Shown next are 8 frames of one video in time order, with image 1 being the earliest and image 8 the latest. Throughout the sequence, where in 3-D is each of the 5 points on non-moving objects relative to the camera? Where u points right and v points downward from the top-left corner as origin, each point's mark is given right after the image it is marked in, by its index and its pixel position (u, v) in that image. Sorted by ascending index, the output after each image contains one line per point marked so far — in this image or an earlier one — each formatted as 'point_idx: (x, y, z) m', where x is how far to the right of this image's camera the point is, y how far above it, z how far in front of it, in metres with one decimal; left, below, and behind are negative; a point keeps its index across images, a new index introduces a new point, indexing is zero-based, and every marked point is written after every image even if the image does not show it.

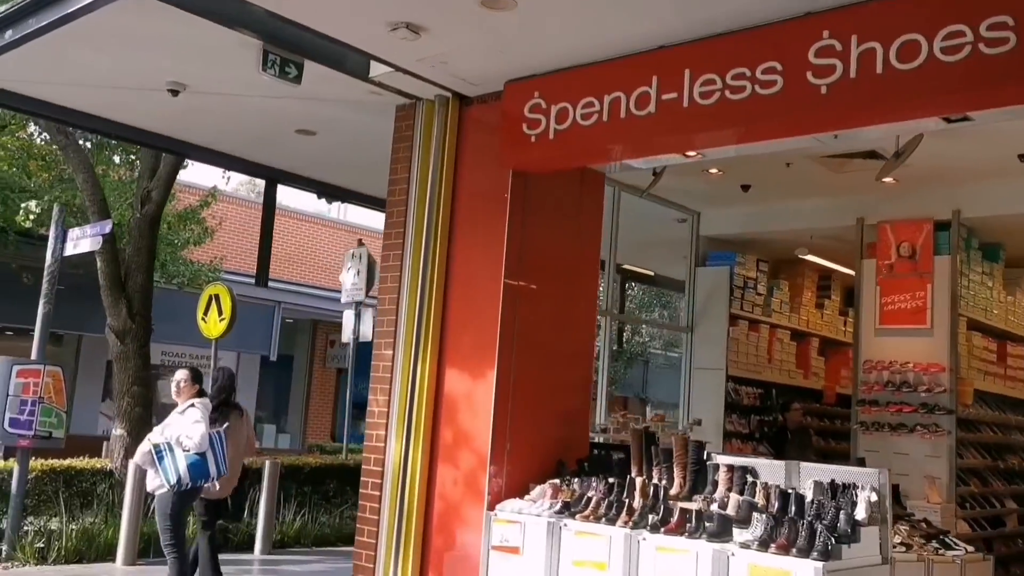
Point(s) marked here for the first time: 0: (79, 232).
0: (-4.1, +0.5, +9.0) m
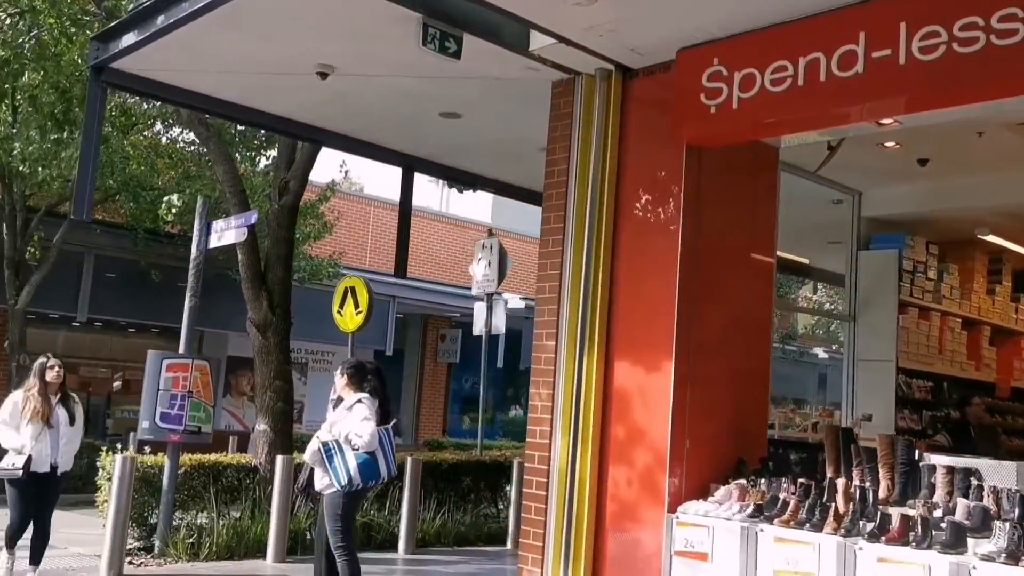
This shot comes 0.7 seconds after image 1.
0: (-2.7, +0.6, +8.9) m
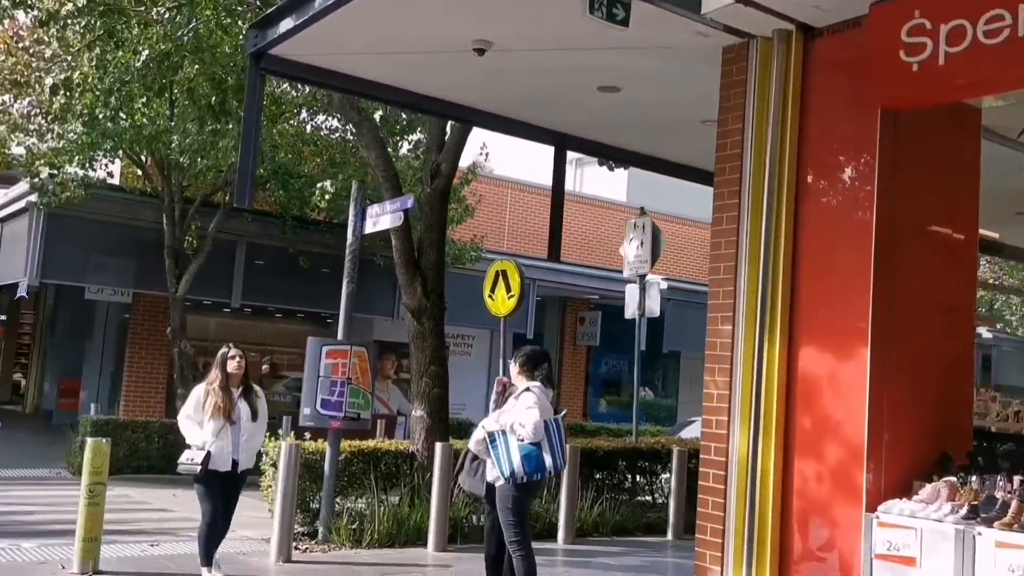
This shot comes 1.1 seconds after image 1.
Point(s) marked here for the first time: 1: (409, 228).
0: (-1.2, +0.7, +8.8) m
1: (-1.0, +0.6, +9.6) m
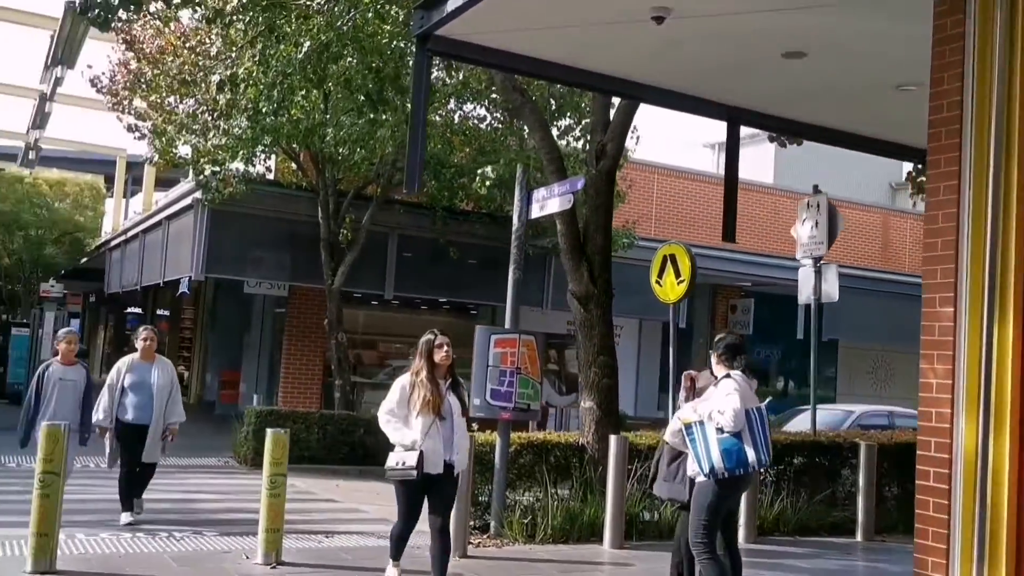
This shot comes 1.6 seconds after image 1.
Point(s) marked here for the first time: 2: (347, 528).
0: (+0.3, +0.8, +8.5) m
1: (+0.6, +0.7, +9.2) m
2: (-1.5, -2.2, +8.9) m
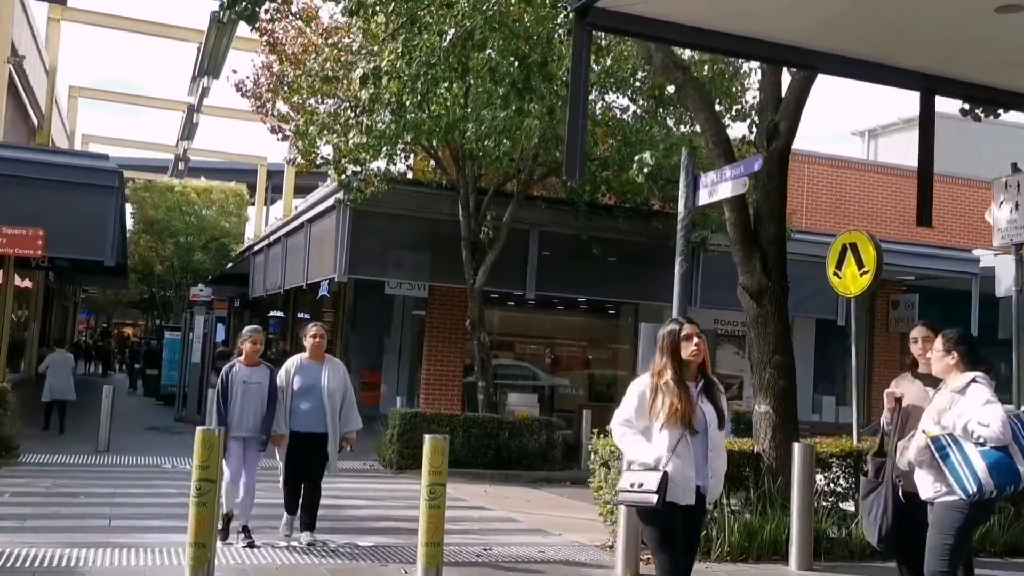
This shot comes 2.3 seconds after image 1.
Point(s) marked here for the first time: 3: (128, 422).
0: (+1.6, +0.9, +7.7) m
1: (+2.0, +0.8, +8.4) m
2: (-0.1, -2.2, +8.4) m
3: (-7.5, -2.6, +18.7) m
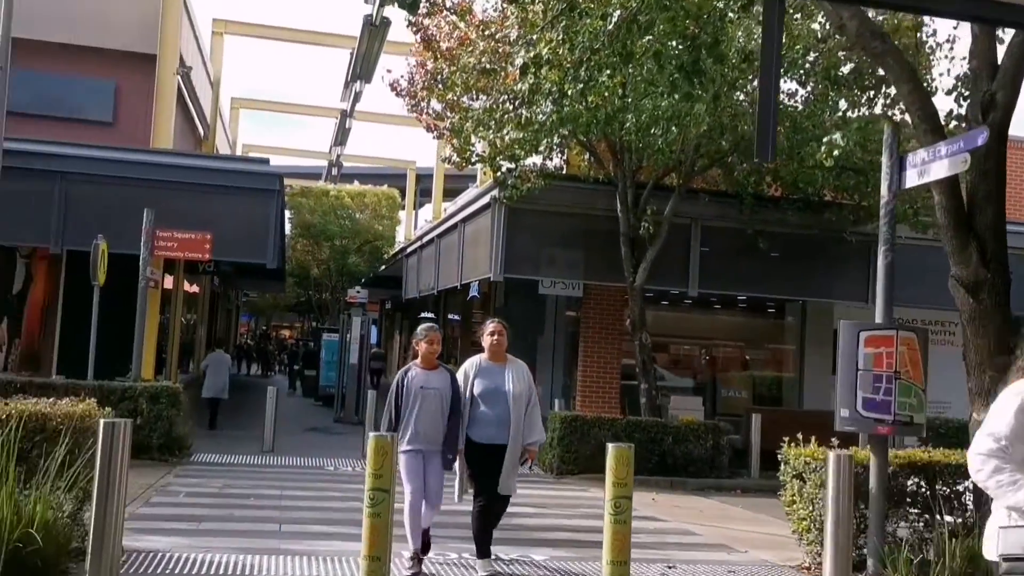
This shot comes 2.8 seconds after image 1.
0: (+3.0, +1.0, +6.9) m
1: (+3.5, +0.8, +7.5) m
2: (+1.4, -2.2, +7.7) m
3: (-4.4, -2.7, +19.1) m
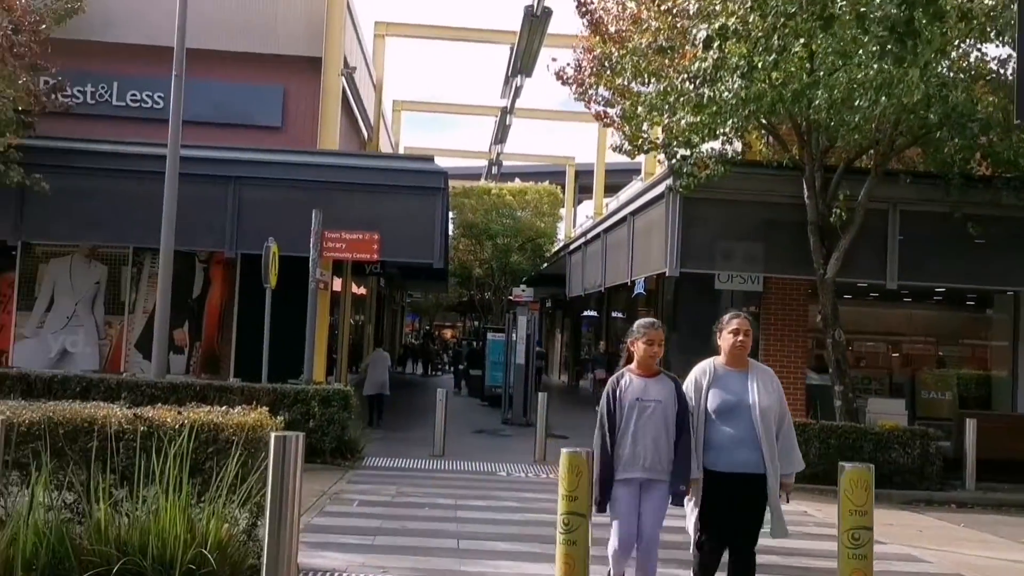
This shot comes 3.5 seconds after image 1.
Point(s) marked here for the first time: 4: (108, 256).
0: (+4.2, +1.1, +5.5) m
1: (+4.8, +0.9, +6.1) m
2: (+2.8, -2.1, +6.7) m
3: (-1.0, -2.7, +18.8) m
4: (-7.3, +0.6, +17.2) m
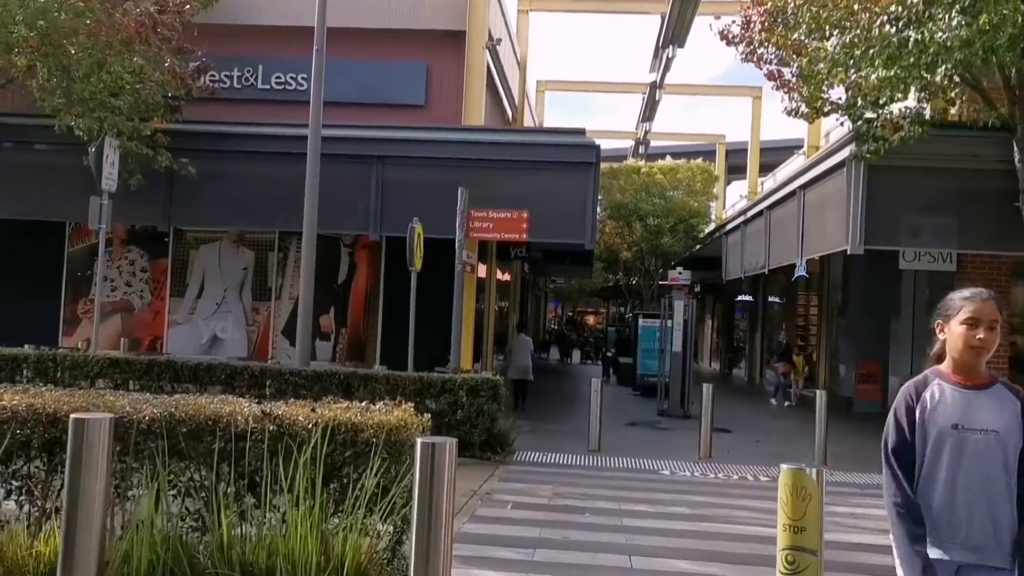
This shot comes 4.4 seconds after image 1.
0: (+5.1, +1.2, +3.8) m
1: (+5.7, +1.1, +4.2) m
2: (+3.9, -1.9, +5.1) m
3: (+1.9, -2.4, +17.7) m
4: (-4.6, +0.8, +17.0) m
